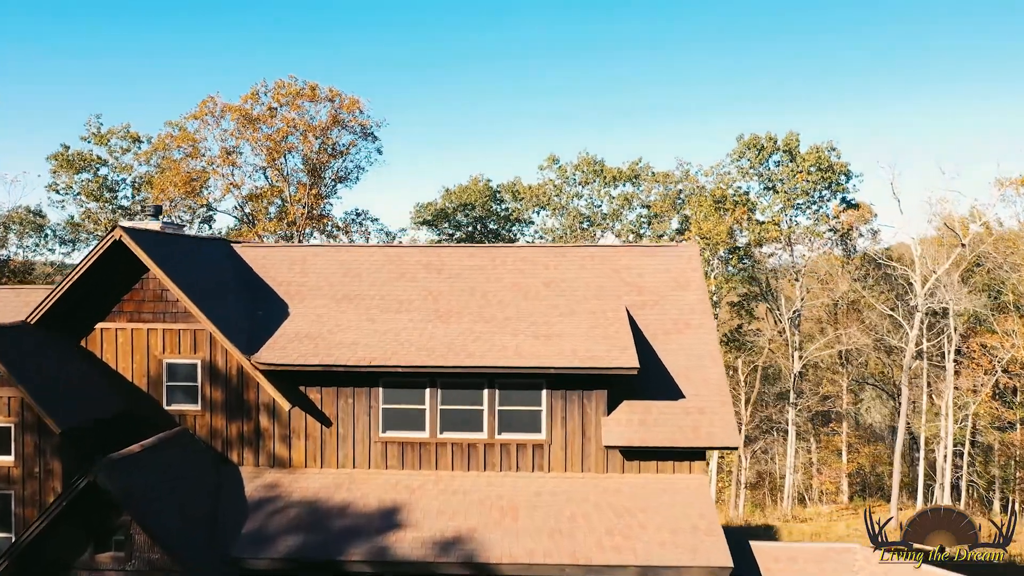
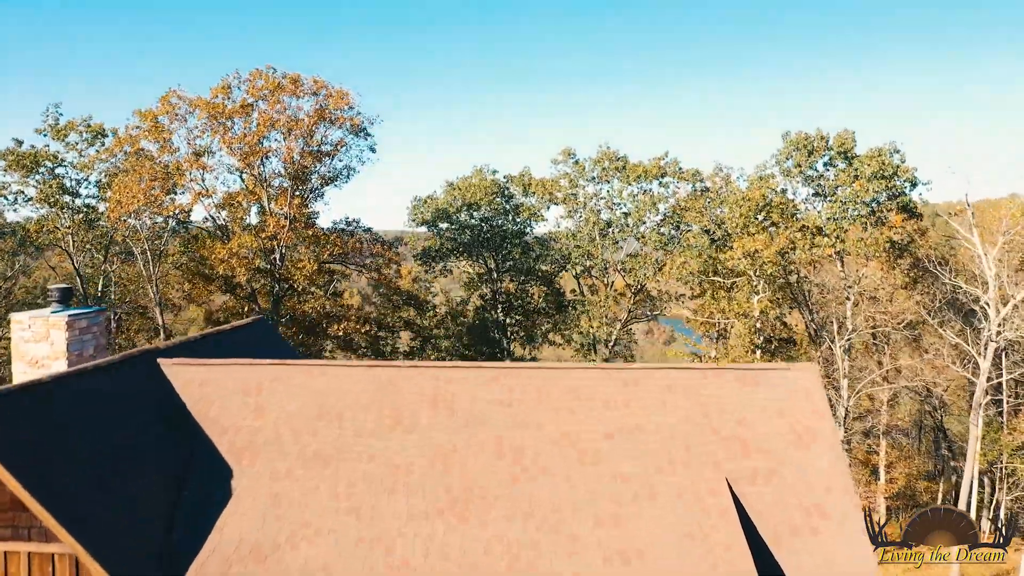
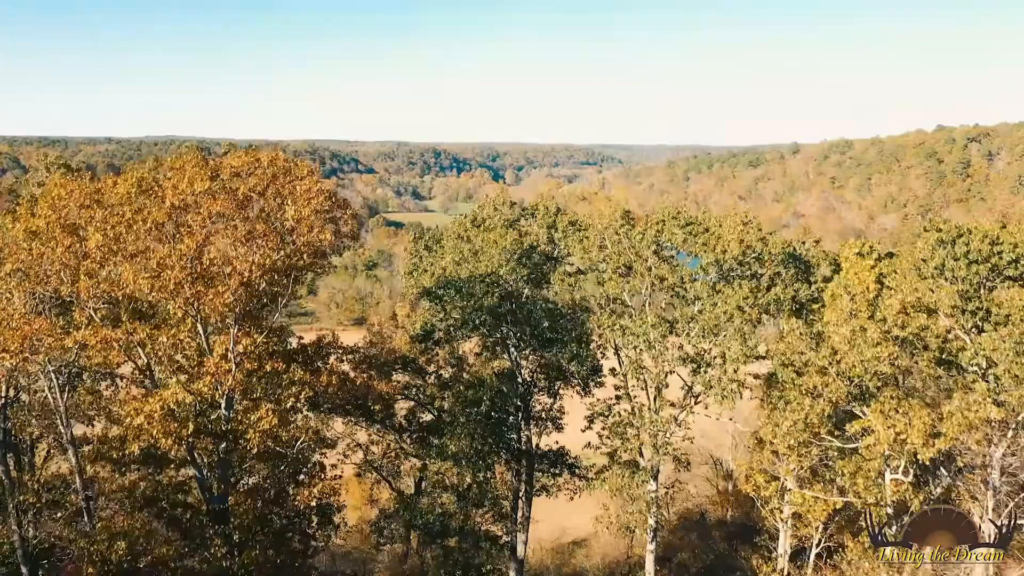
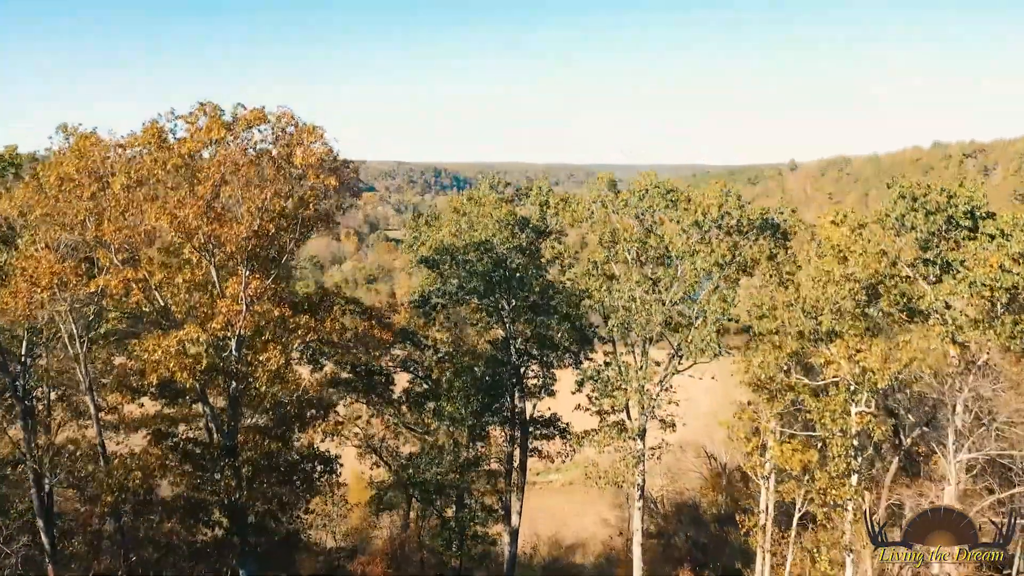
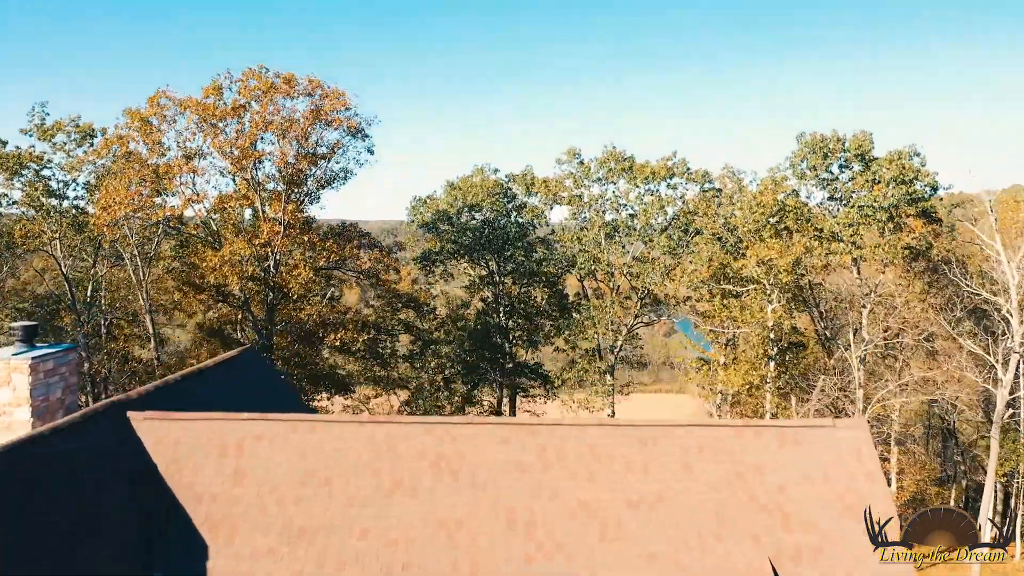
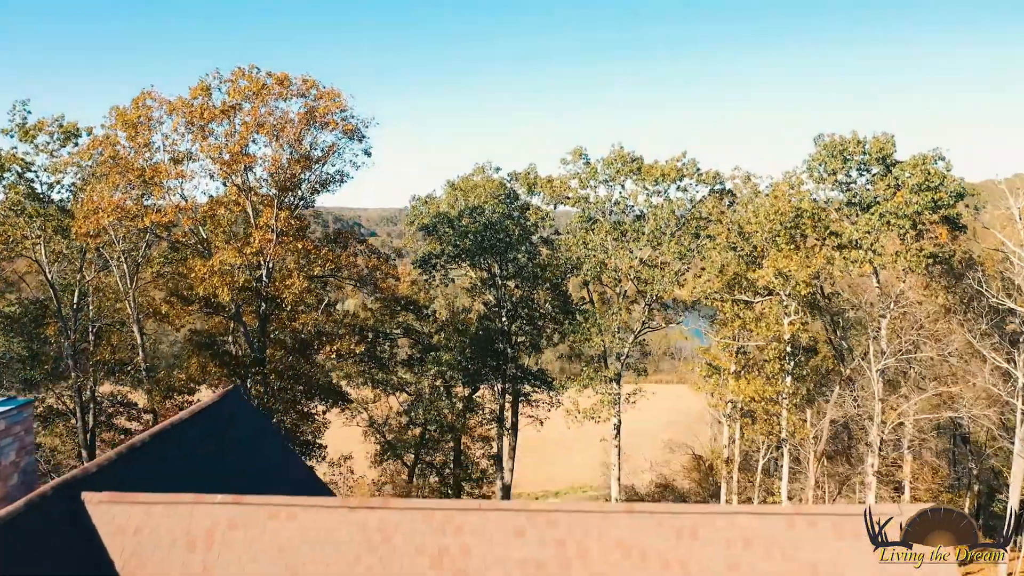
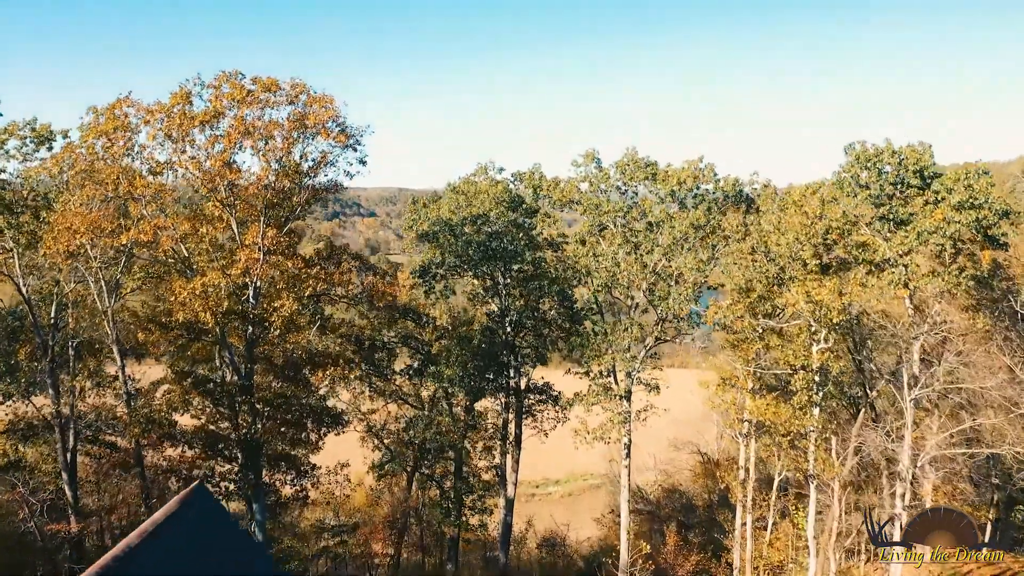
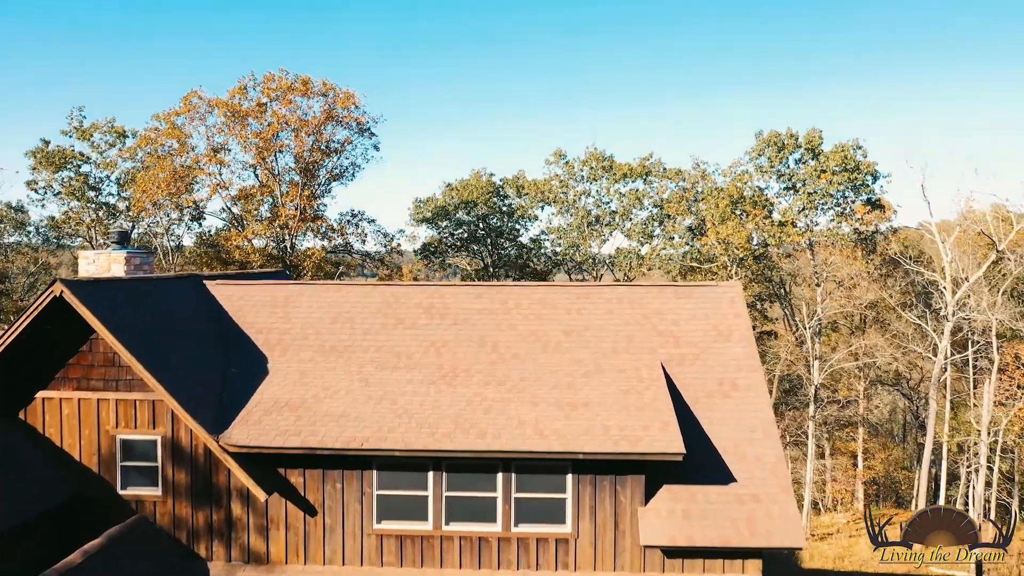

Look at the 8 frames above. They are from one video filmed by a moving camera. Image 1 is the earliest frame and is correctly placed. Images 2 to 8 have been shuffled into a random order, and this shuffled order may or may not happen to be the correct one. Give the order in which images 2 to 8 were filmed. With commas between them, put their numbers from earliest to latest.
8, 2, 5, 6, 7, 4, 3
